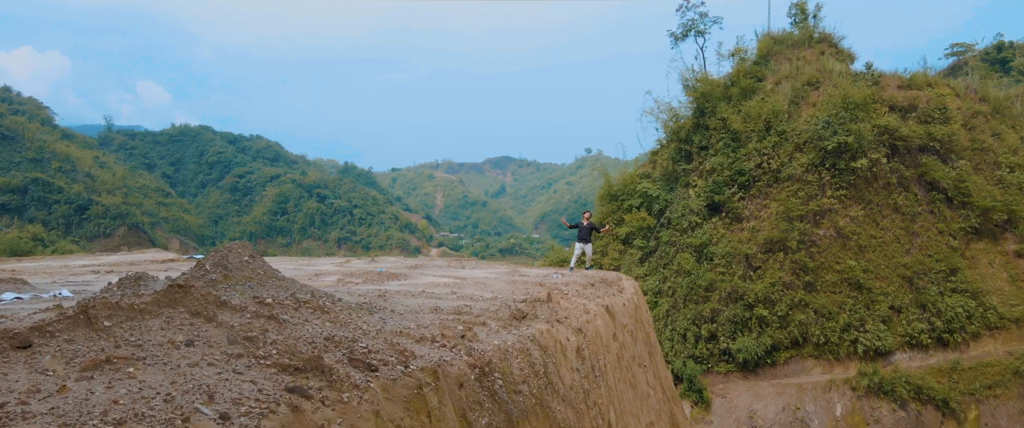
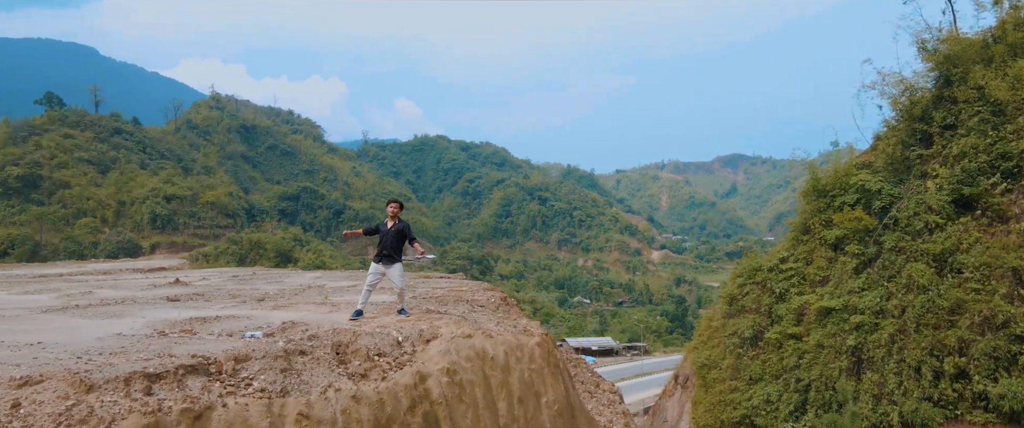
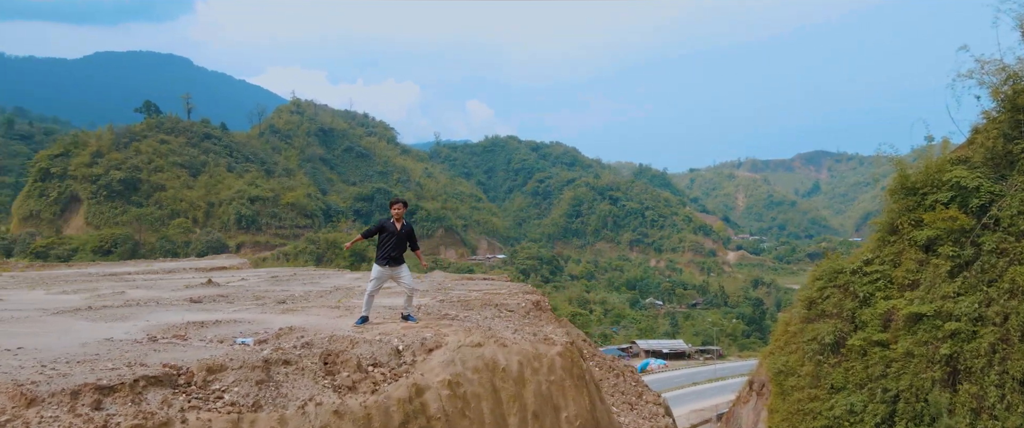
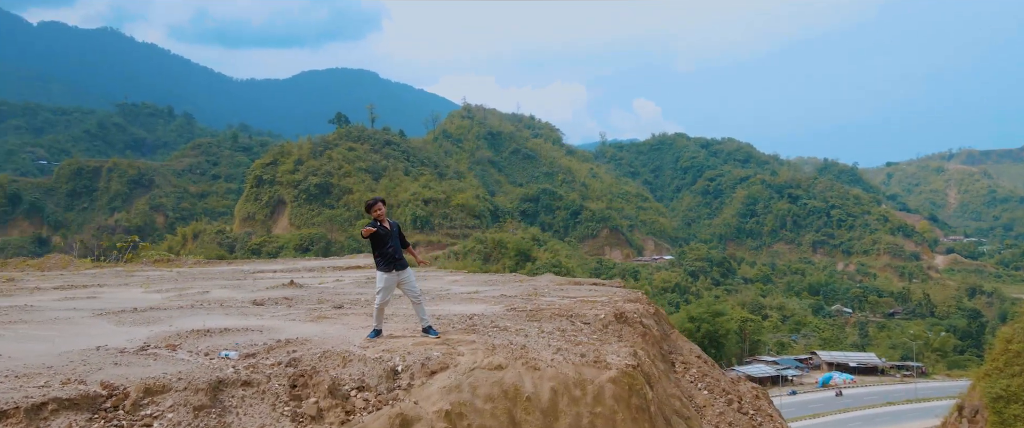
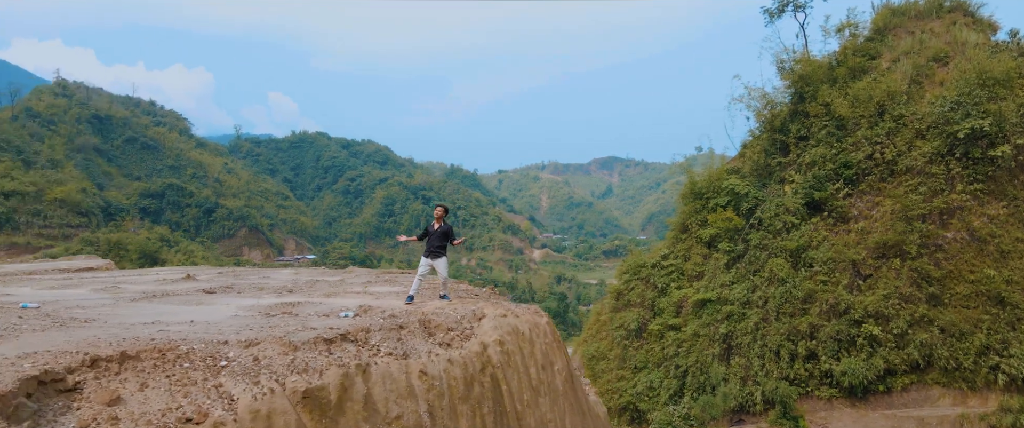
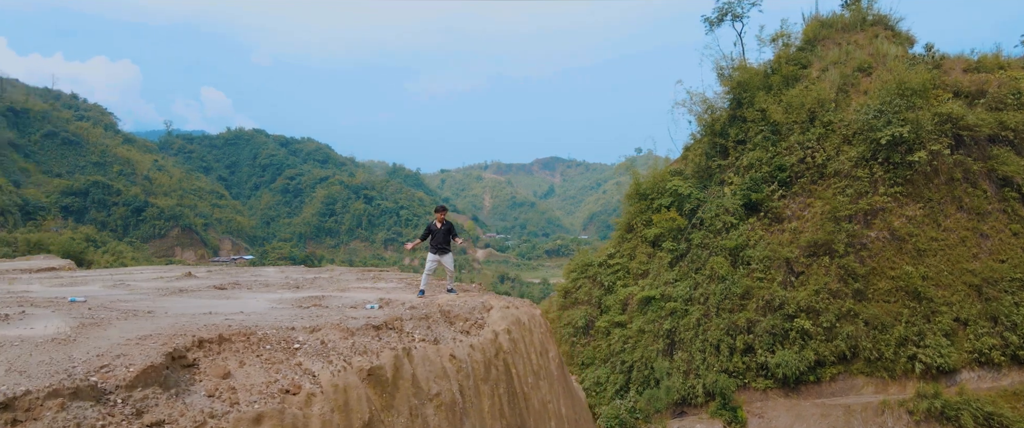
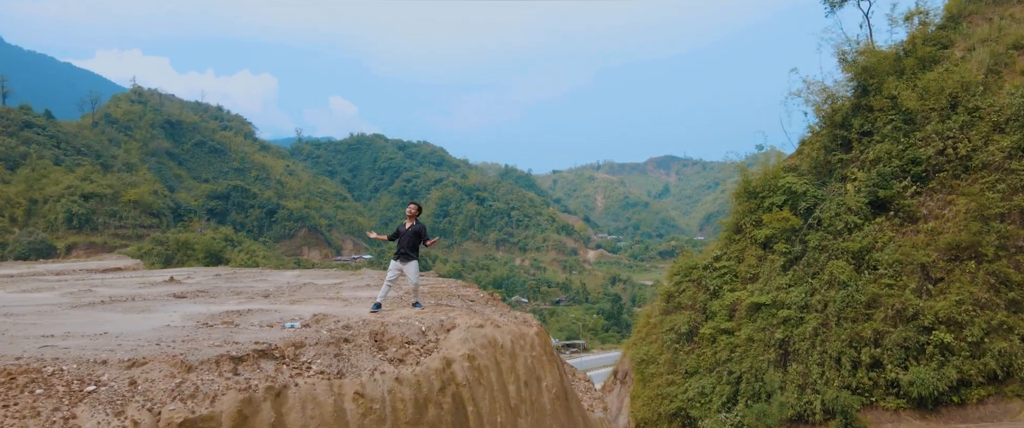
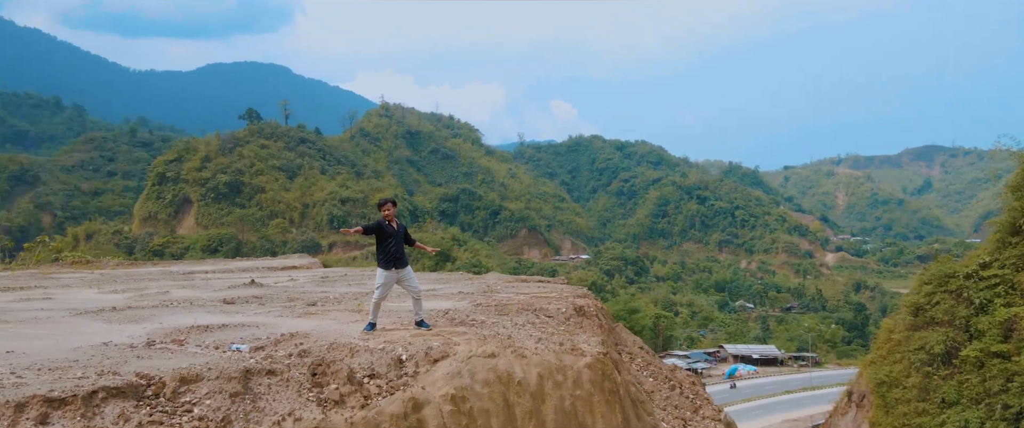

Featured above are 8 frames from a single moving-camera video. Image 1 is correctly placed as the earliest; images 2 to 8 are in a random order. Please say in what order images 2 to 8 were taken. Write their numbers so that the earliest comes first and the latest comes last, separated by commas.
6, 5, 7, 2, 3, 8, 4
